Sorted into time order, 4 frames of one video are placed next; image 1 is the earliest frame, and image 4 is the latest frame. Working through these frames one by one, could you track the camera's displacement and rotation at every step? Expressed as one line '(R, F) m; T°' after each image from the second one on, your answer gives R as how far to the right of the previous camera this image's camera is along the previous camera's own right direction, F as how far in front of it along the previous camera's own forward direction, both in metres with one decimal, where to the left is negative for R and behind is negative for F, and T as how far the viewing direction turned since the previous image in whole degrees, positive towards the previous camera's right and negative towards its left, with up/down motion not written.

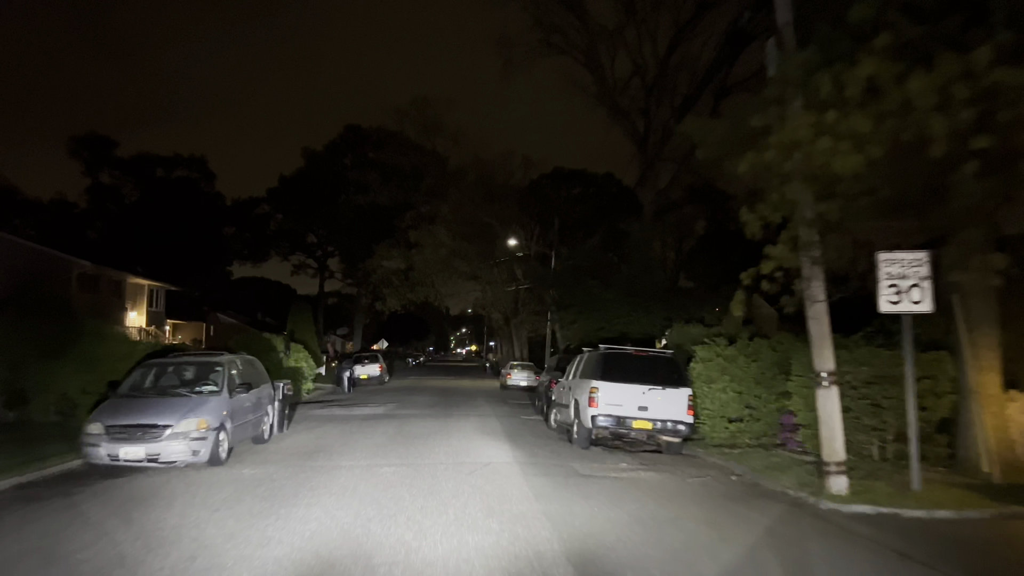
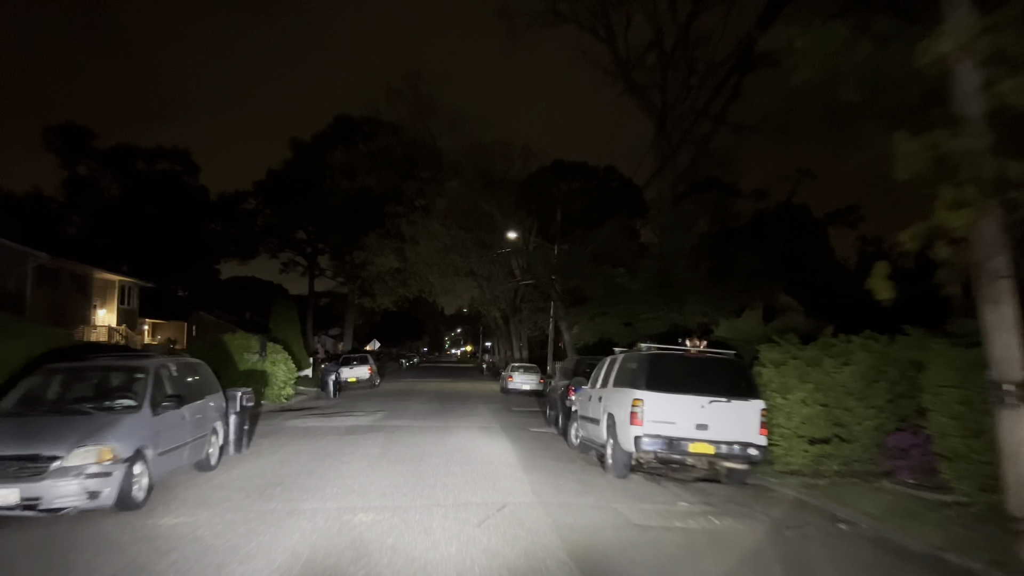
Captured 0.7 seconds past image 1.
(-0.3, +3.2) m; 0°
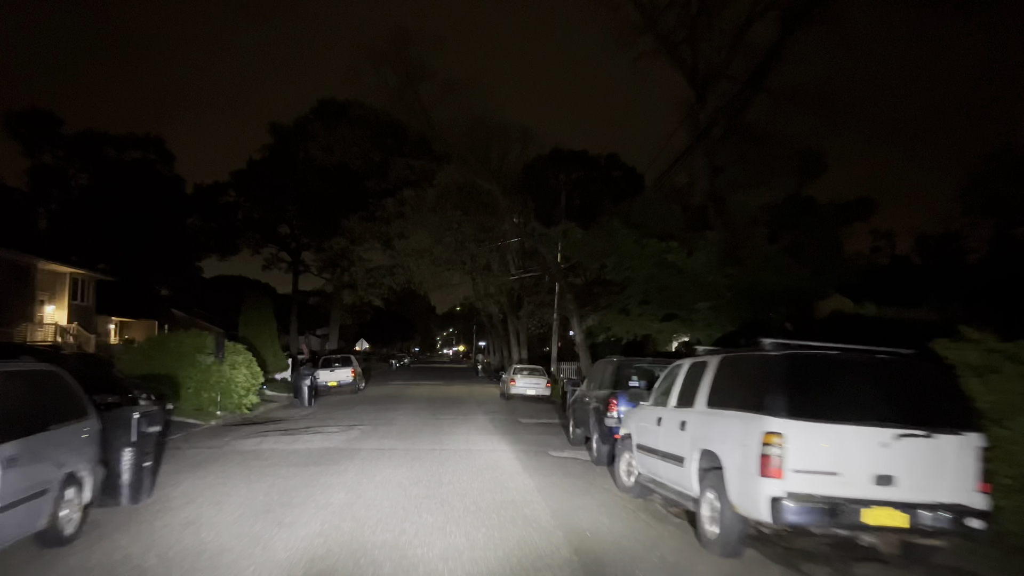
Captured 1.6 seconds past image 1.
(-0.4, +4.3) m; +1°
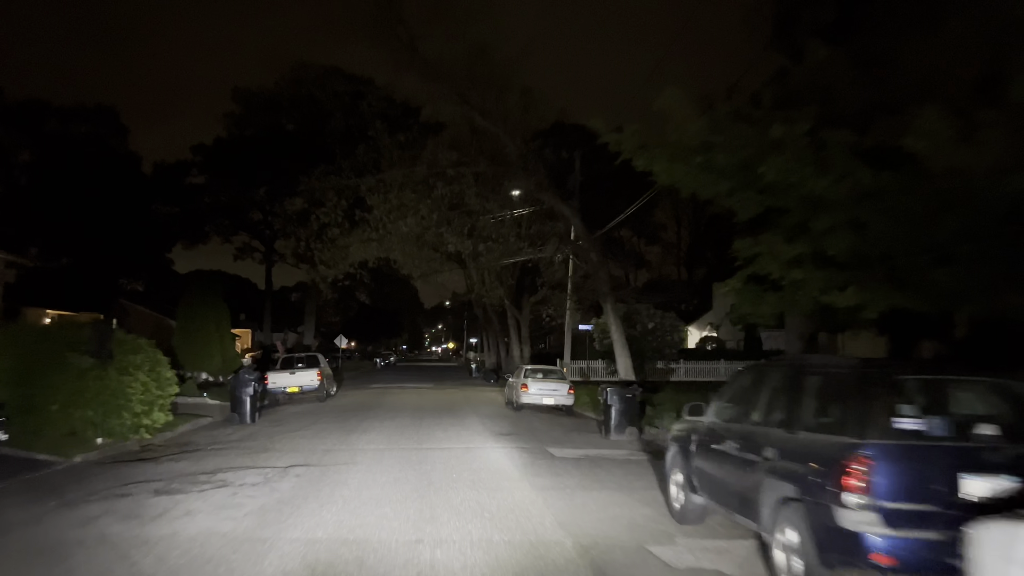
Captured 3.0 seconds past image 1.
(-0.6, +7.0) m; +1°
